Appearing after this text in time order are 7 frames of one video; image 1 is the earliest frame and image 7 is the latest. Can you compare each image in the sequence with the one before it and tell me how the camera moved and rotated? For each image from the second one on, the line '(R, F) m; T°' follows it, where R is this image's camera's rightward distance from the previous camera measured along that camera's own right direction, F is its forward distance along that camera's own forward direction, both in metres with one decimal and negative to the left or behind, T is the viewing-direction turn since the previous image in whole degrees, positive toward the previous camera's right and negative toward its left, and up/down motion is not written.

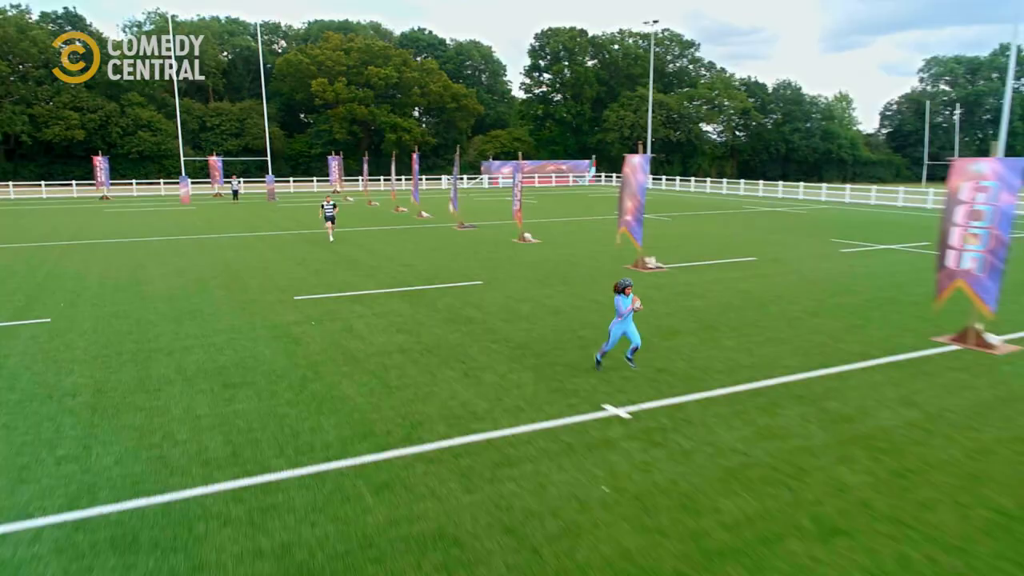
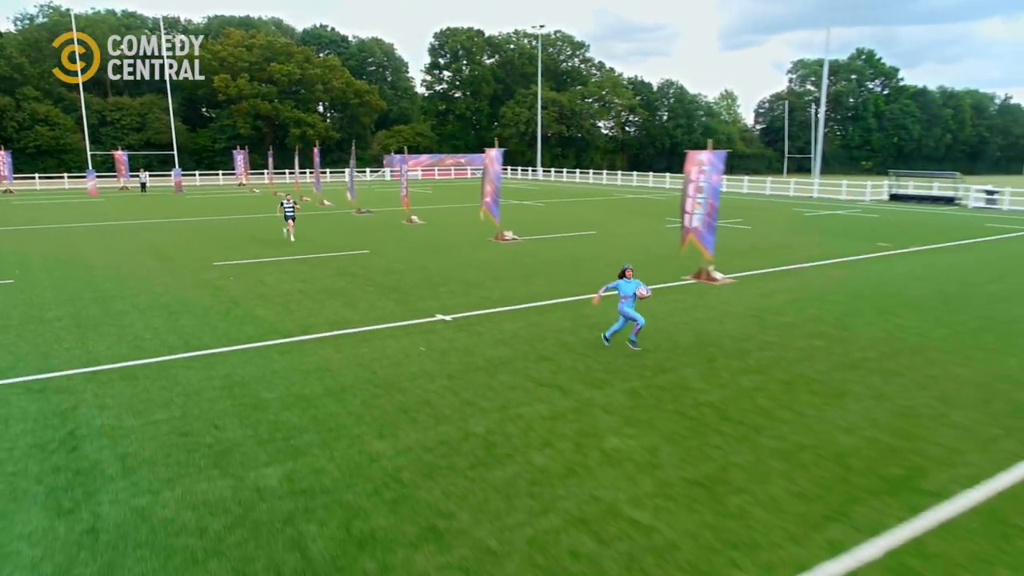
(+0.7, -3.5) m; +7°
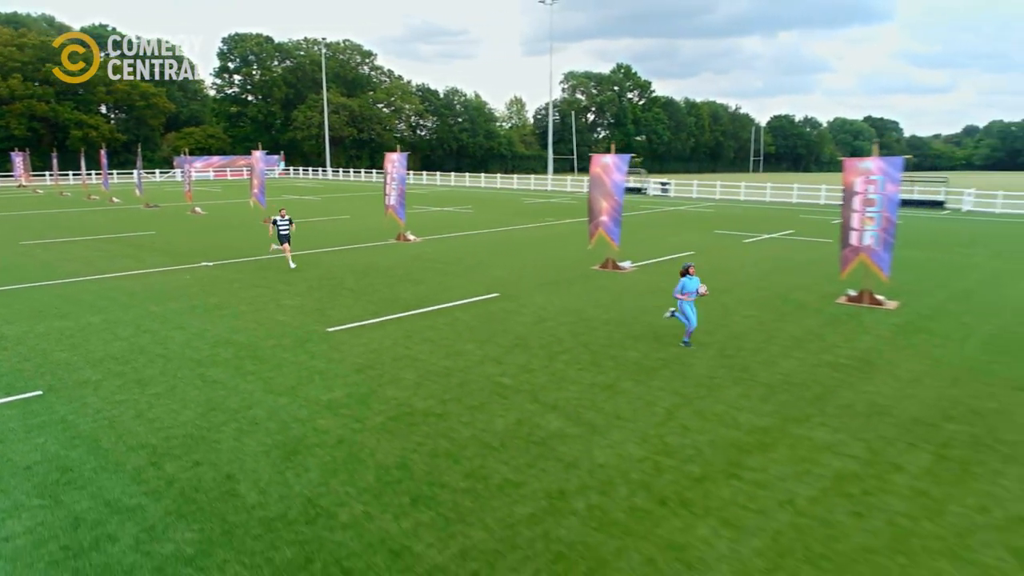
(+1.5, -6.2) m; +14°
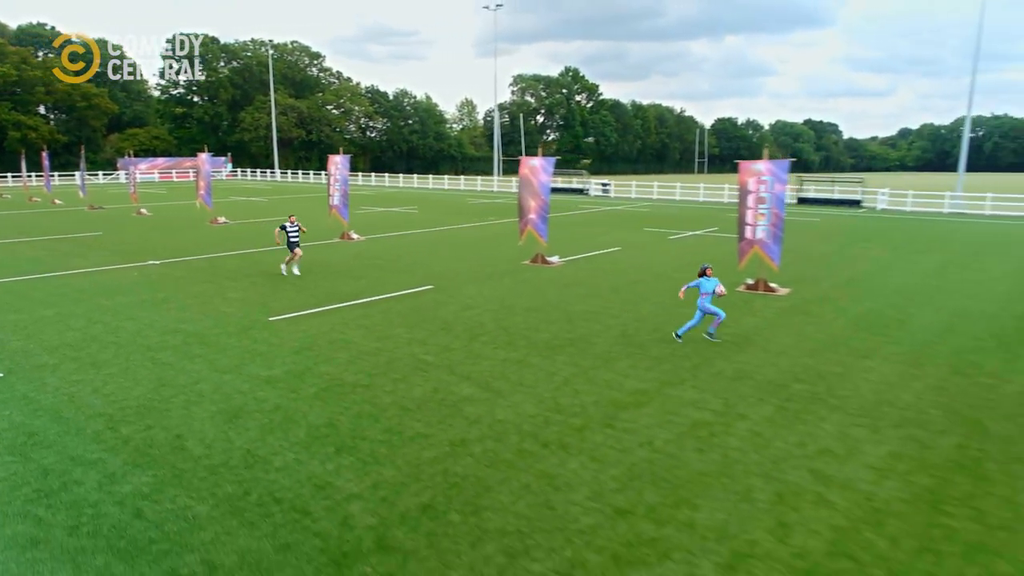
(+0.4, -1.1) m; +4°
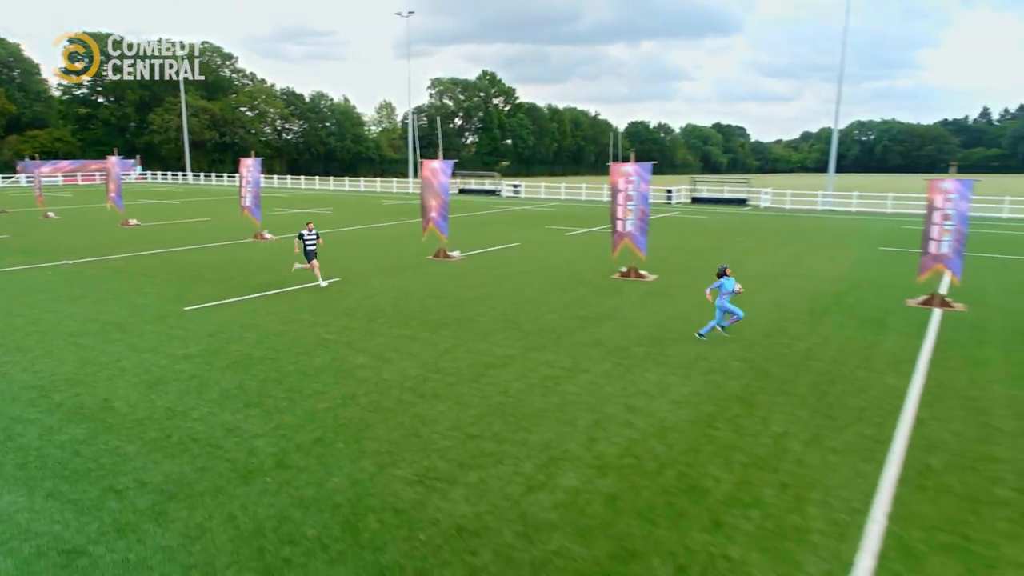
(+0.5, -1.5) m; +6°
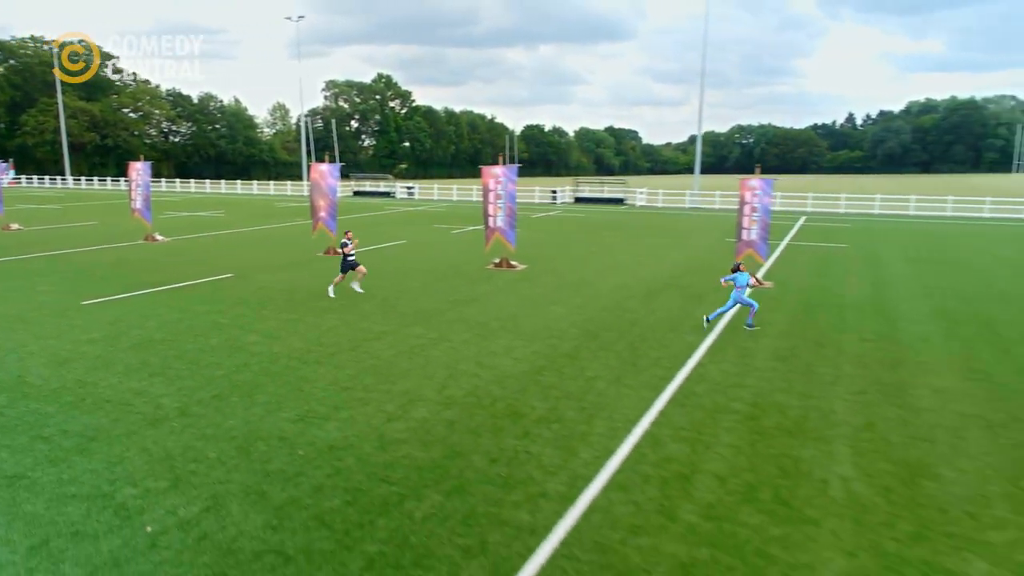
(+0.4, -1.7) m; +7°
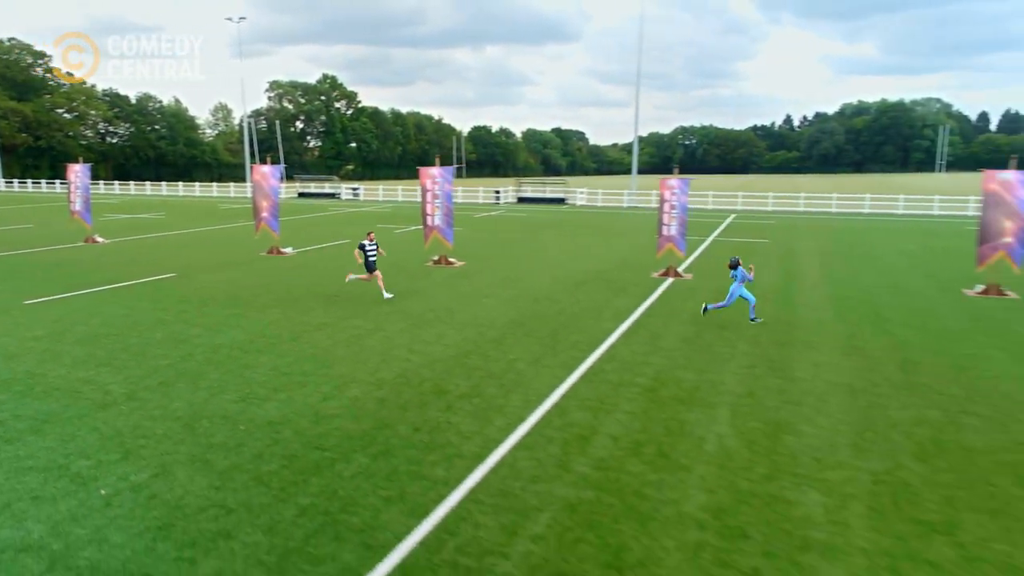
(+0.3, -0.8) m; +4°
